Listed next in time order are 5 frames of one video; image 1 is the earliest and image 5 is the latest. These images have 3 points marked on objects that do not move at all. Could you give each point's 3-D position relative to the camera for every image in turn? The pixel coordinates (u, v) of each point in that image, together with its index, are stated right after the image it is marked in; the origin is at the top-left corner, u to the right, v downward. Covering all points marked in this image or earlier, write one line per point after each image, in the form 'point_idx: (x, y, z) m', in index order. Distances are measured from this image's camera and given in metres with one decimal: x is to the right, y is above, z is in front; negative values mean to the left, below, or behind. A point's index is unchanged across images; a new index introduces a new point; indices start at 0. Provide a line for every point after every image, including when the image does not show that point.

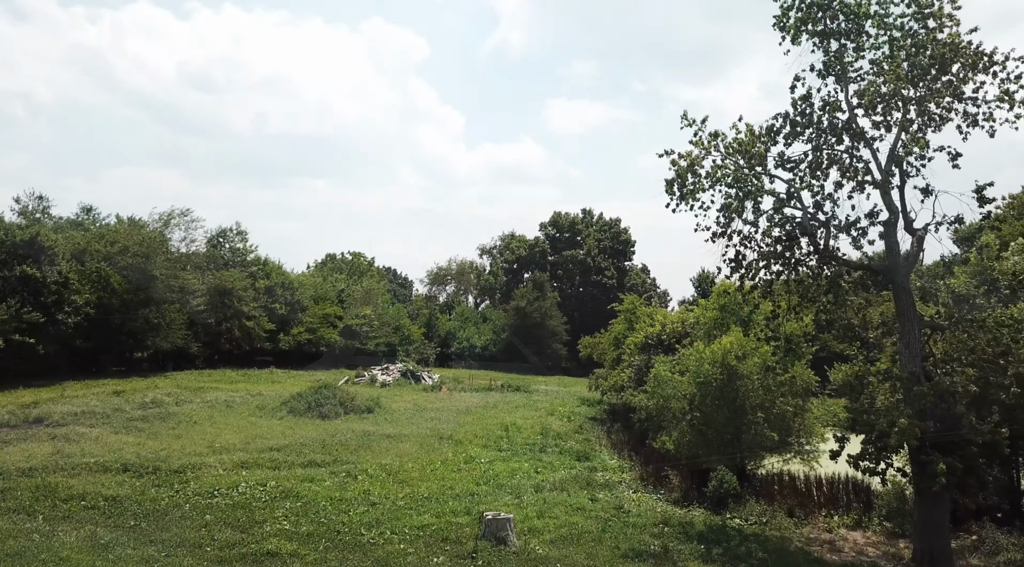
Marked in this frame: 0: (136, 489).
0: (-6.9, -3.8, +15.1) m
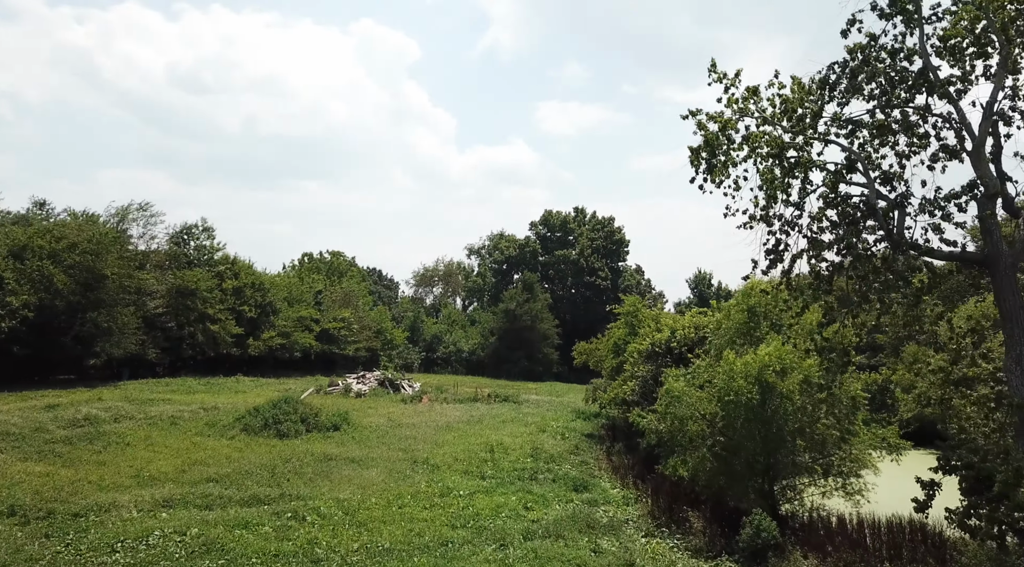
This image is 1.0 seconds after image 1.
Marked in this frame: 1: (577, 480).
0: (-7.2, -3.8, +11.8) m
1: (+1.5, -4.5, +18.7) m
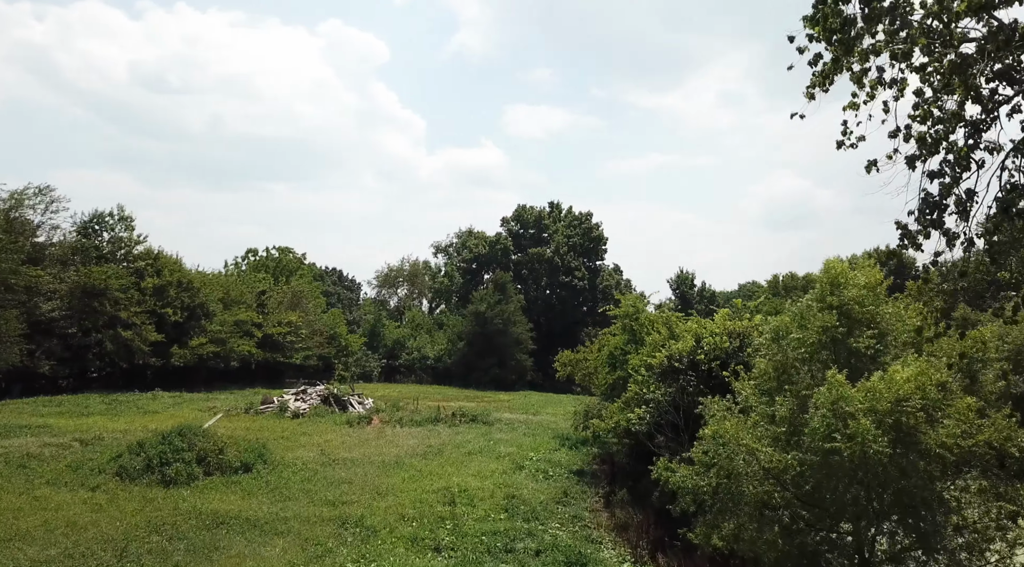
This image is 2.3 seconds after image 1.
0: (-7.5, -3.6, +6.0) m
1: (+1.0, -4.3, +13.2) m
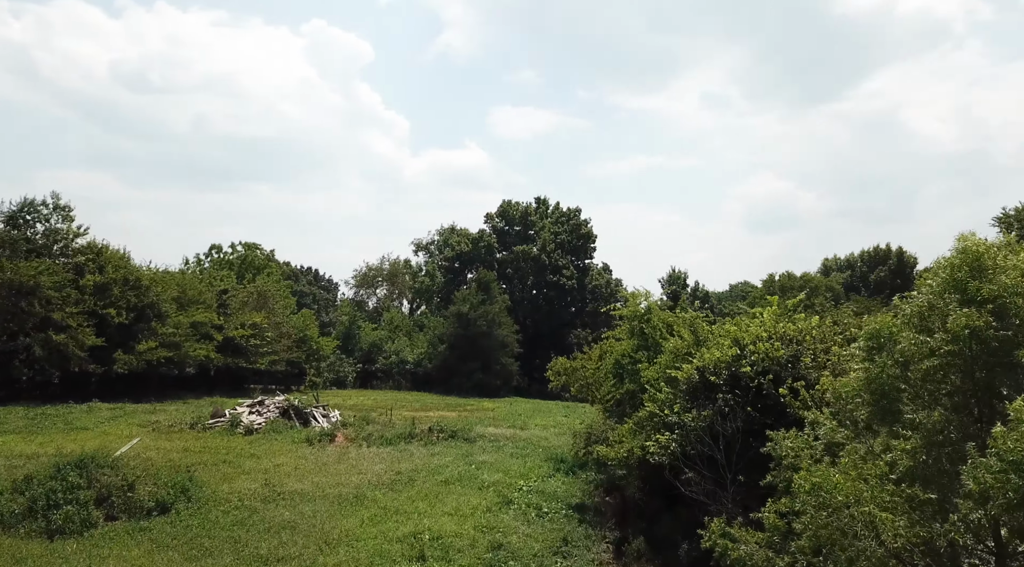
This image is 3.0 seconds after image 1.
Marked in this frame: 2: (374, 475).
0: (-7.5, -3.5, +2.4) m
1: (+0.8, -4.2, +9.7) m
2: (-3.1, -4.2, +18.0) m
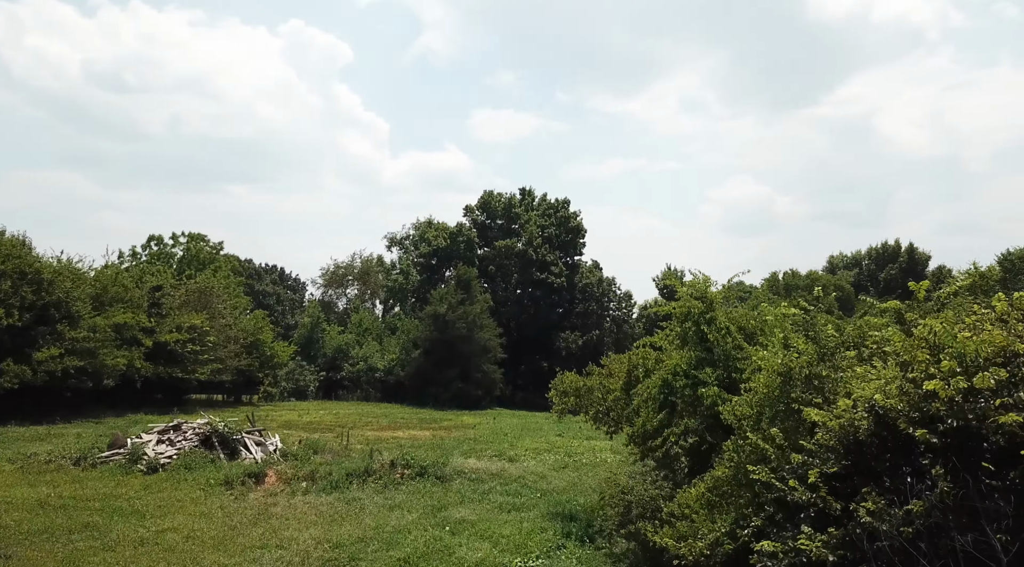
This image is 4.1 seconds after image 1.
0: (-7.2, -3.1, -3.6) m
1: (+0.9, -3.9, +3.9) m
2: (-3.2, -4.0, +12.1) m
